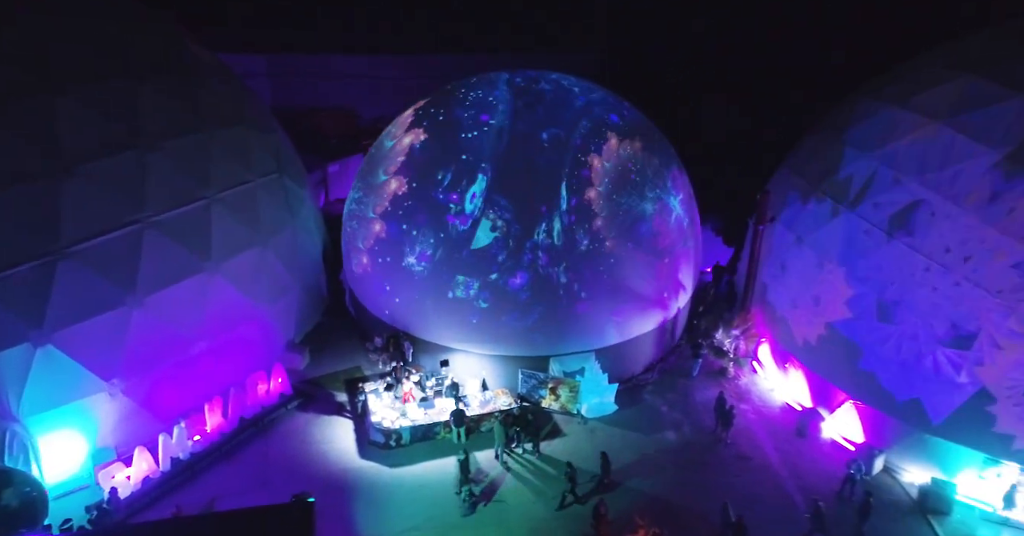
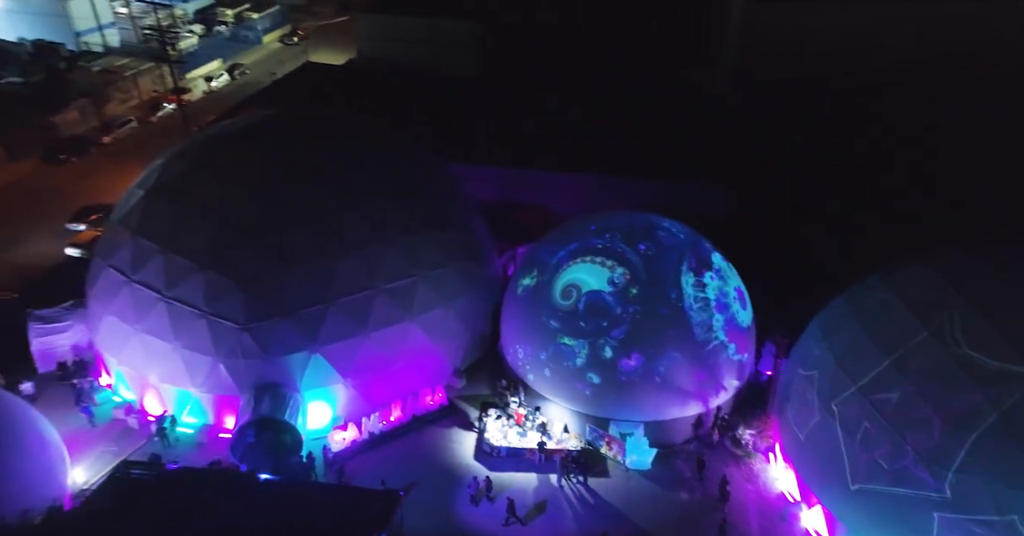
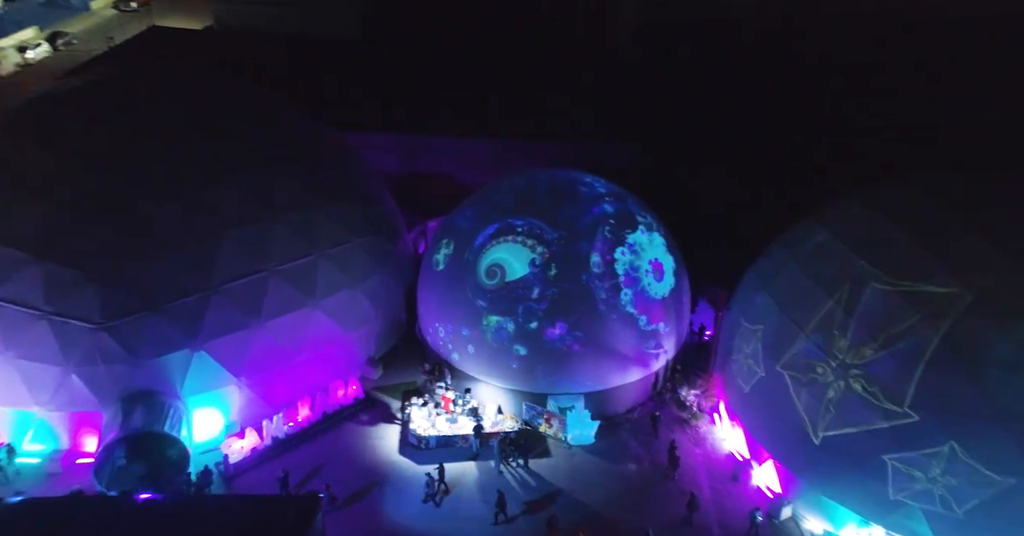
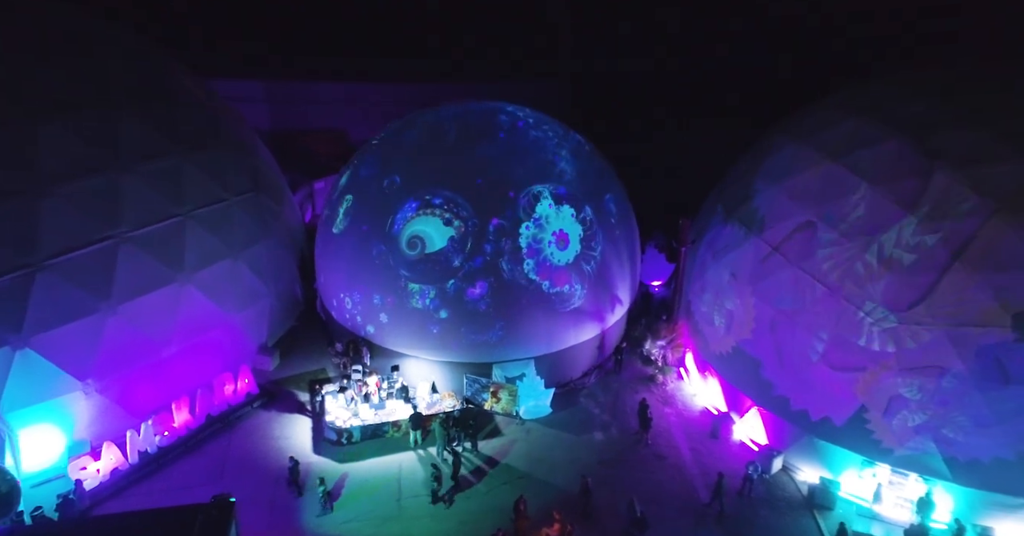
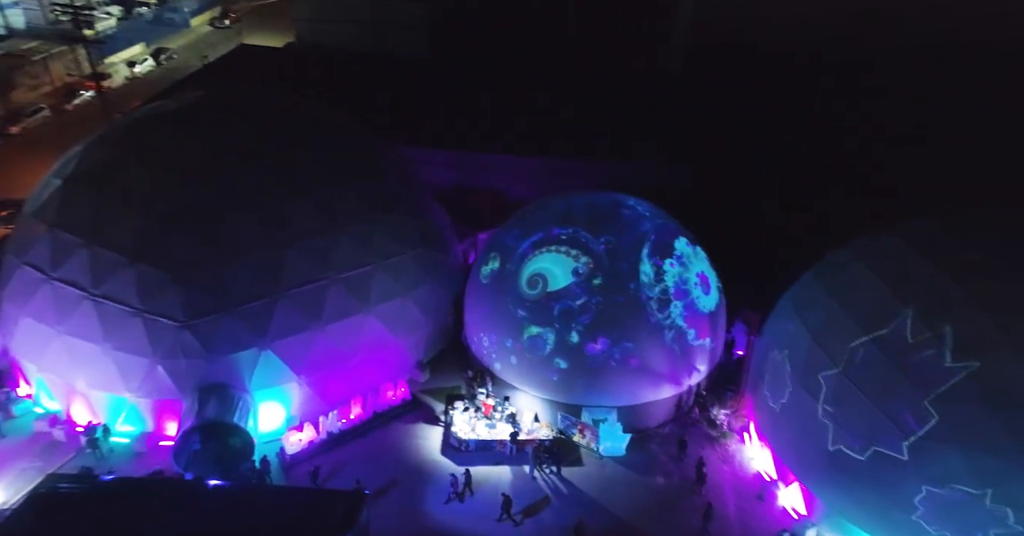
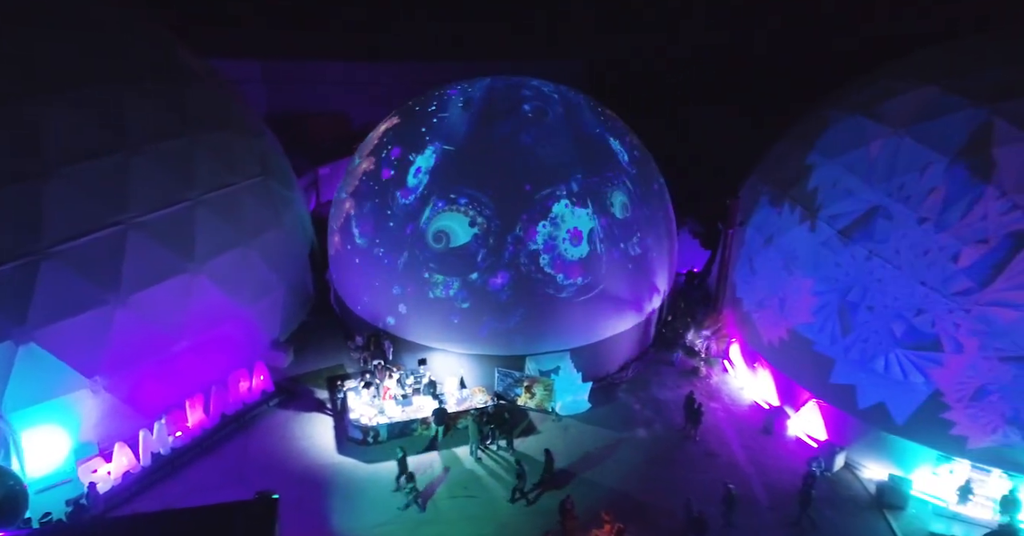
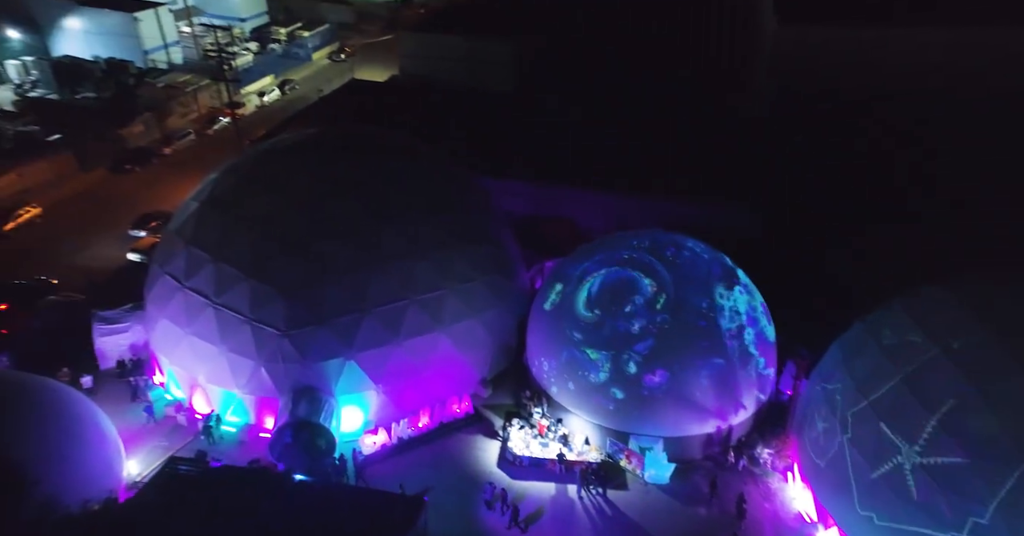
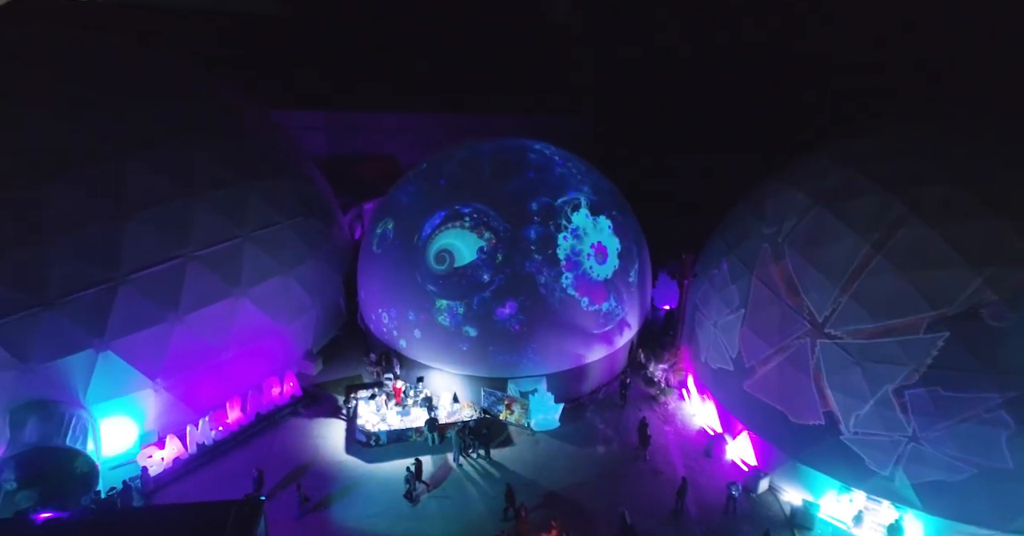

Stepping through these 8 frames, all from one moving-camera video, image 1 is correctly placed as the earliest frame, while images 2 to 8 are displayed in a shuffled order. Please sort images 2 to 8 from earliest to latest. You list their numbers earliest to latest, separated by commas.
6, 4, 8, 3, 5, 2, 7
